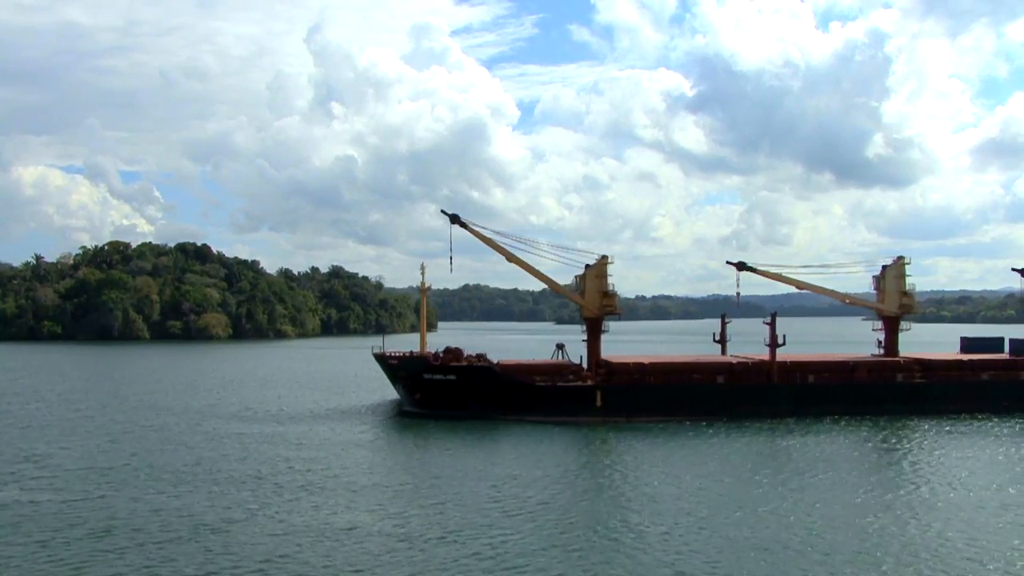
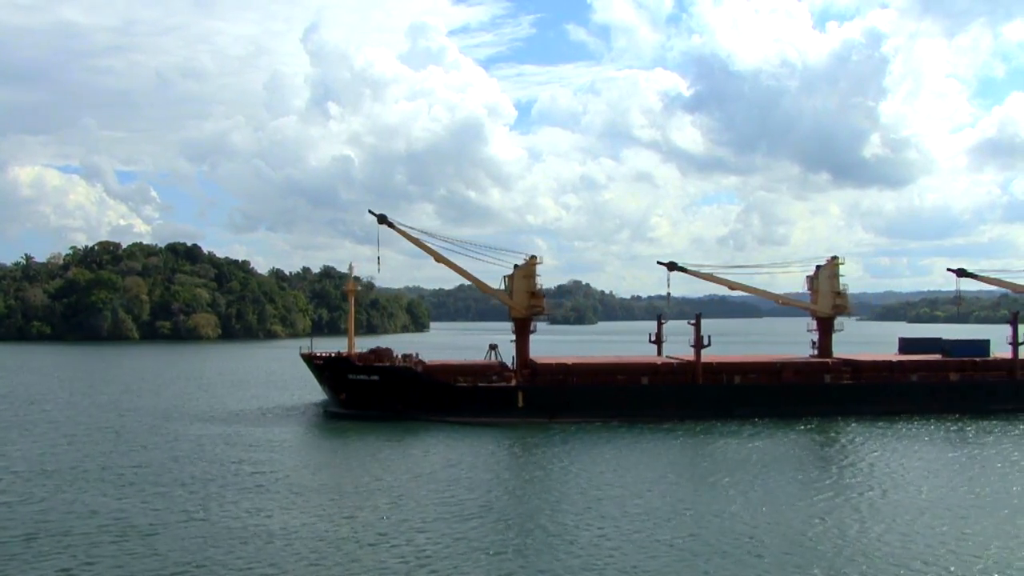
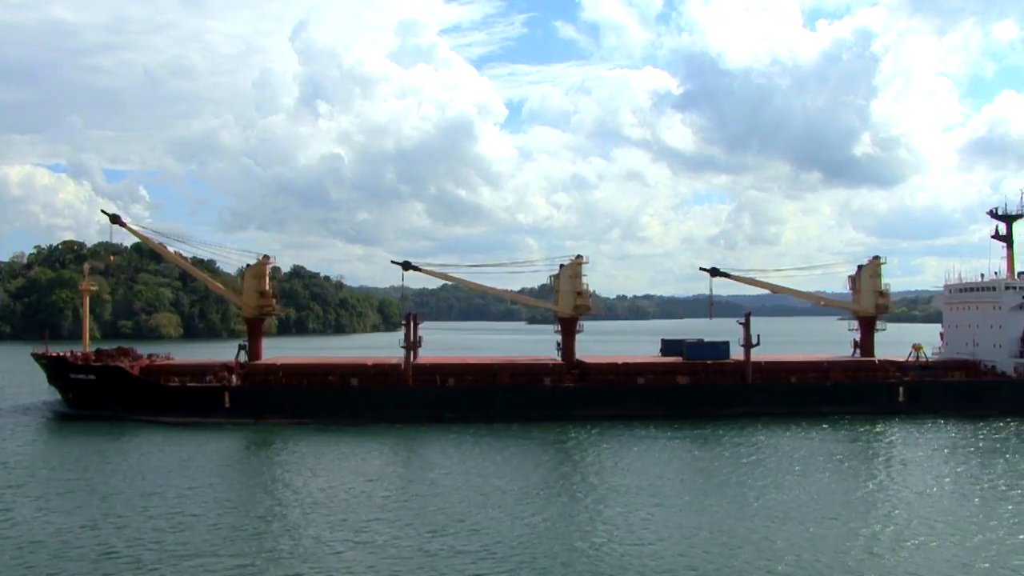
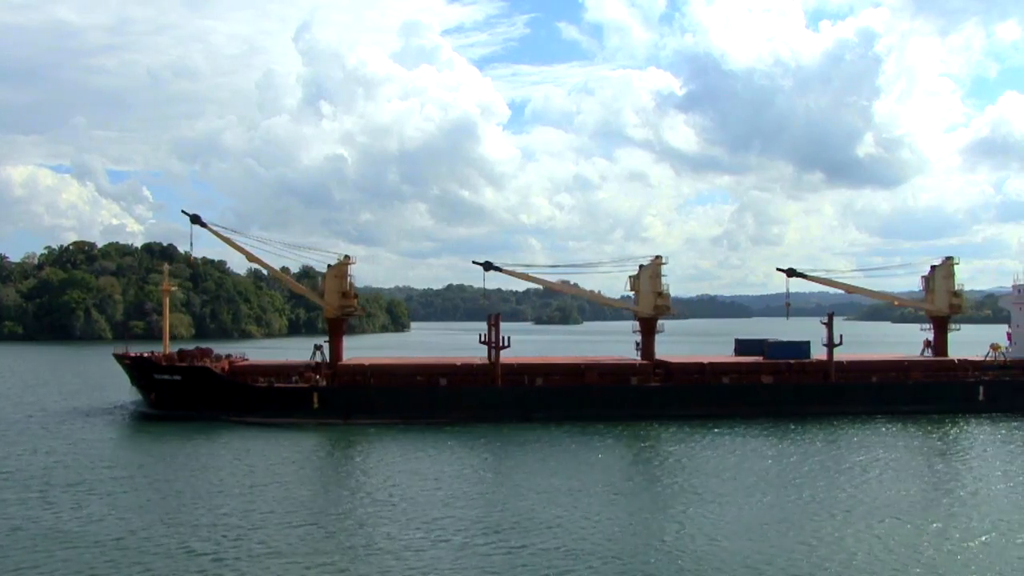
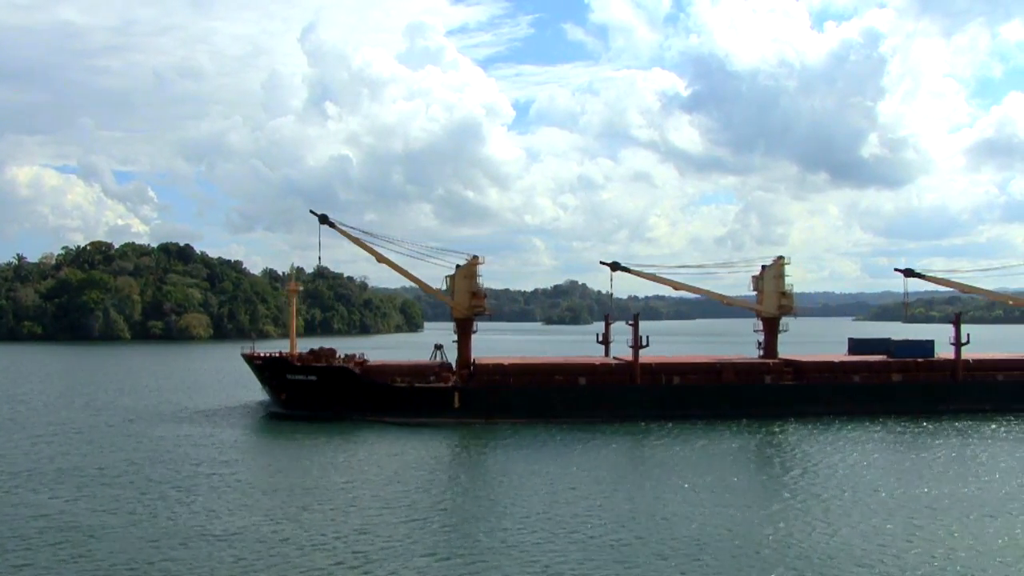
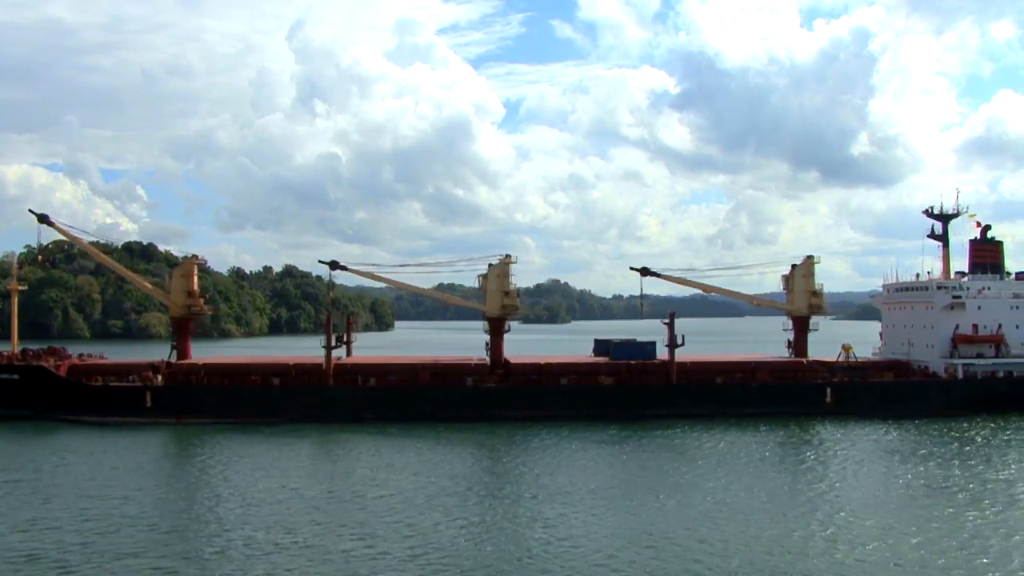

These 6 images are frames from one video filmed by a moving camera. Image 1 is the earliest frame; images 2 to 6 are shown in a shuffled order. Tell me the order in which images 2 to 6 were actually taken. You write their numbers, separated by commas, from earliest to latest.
2, 5, 4, 3, 6
